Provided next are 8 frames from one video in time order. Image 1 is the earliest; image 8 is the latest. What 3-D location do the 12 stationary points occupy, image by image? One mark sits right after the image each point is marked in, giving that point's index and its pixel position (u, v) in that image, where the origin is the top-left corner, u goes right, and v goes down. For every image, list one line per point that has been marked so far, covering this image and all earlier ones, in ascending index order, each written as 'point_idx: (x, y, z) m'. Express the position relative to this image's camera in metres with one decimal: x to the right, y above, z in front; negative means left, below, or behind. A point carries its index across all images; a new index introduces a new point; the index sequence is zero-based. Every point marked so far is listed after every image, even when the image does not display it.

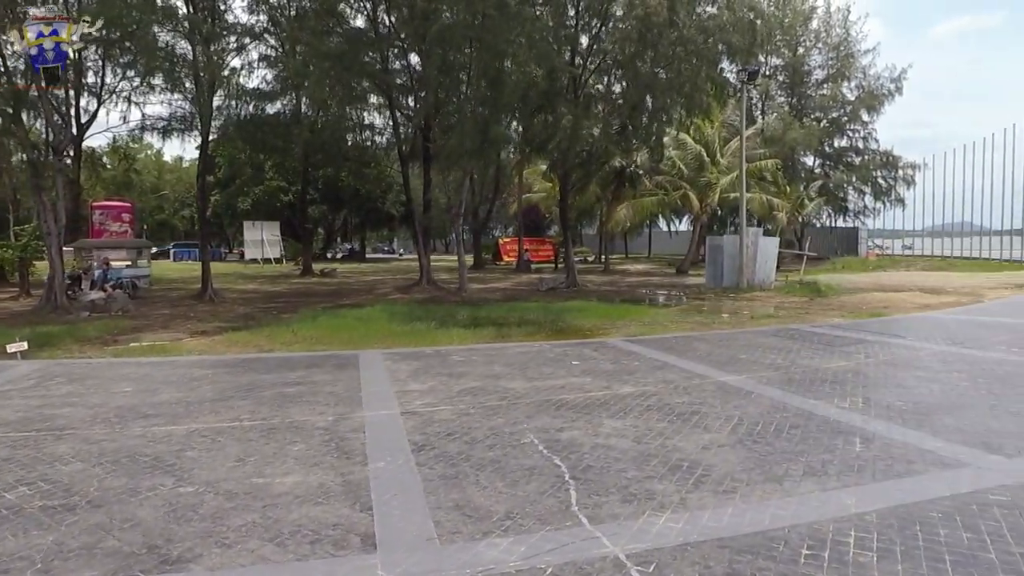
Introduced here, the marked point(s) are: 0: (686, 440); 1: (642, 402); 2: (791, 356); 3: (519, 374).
0: (+1.5, -1.3, +5.9) m
1: (+1.3, -1.2, +7.3) m
2: (+3.9, -1.0, +9.7) m
3: (+0.1, -1.1, +9.0) m
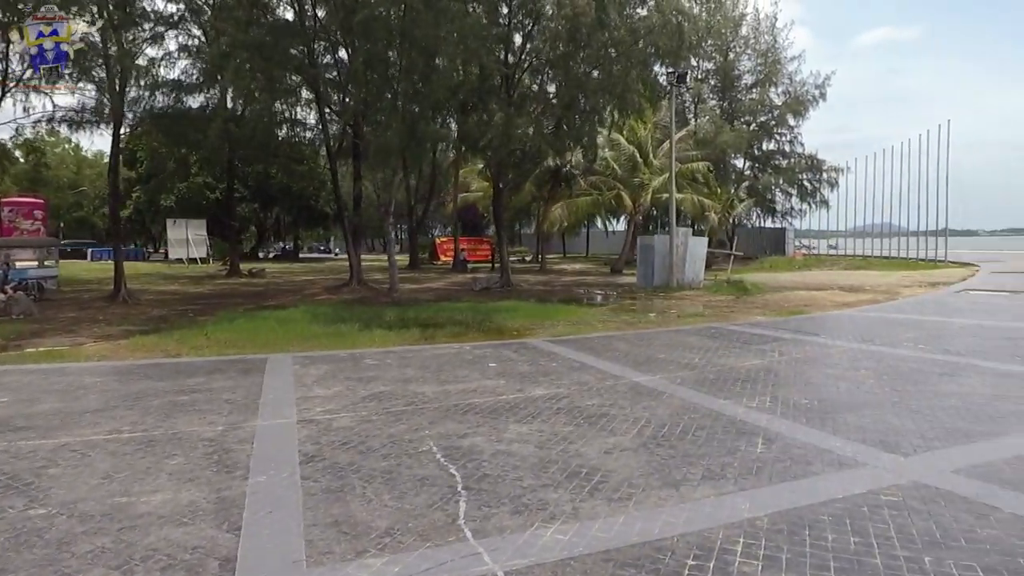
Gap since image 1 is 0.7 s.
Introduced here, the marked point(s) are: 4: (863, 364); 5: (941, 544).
0: (+0.6, -1.3, +5.7) m
1: (+0.4, -1.2, +7.1) m
2: (+2.7, -0.9, +9.7) m
3: (-1.0, -1.1, +8.7) m
4: (+4.5, -1.0, +8.8) m
5: (+2.3, -1.4, +3.8) m
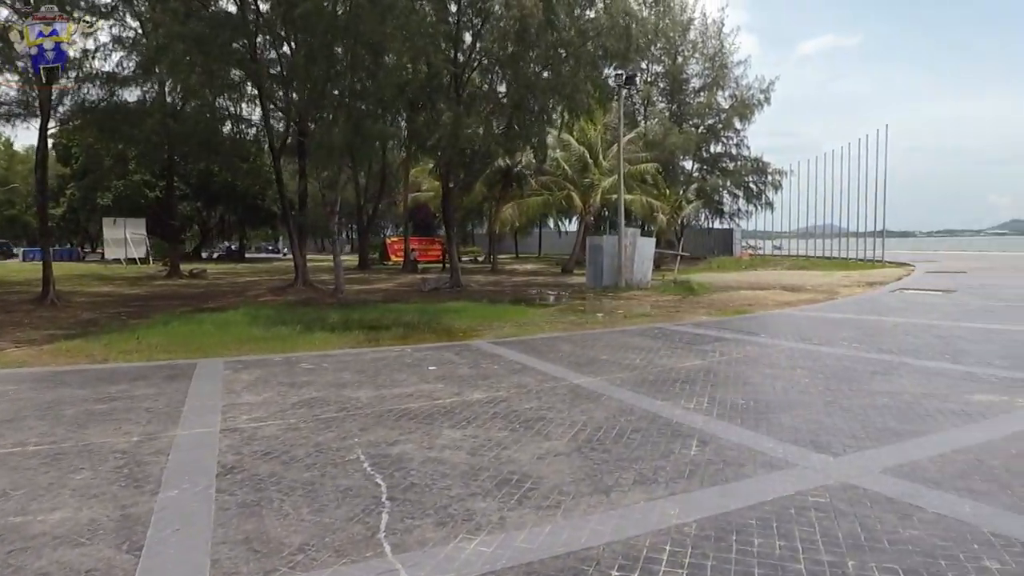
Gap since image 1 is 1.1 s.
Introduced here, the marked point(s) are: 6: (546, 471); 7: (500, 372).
0: (+0.1, -1.3, +5.6) m
1: (-0.3, -1.2, +6.9) m
2: (+1.9, -1.0, +9.7) m
3: (-1.8, -1.1, +8.4) m
4: (+3.7, -1.0, +8.9) m
5: (+1.9, -1.4, +3.8) m
6: (+0.2, -1.3, +5.1) m
7: (-0.2, -1.1, +8.8) m
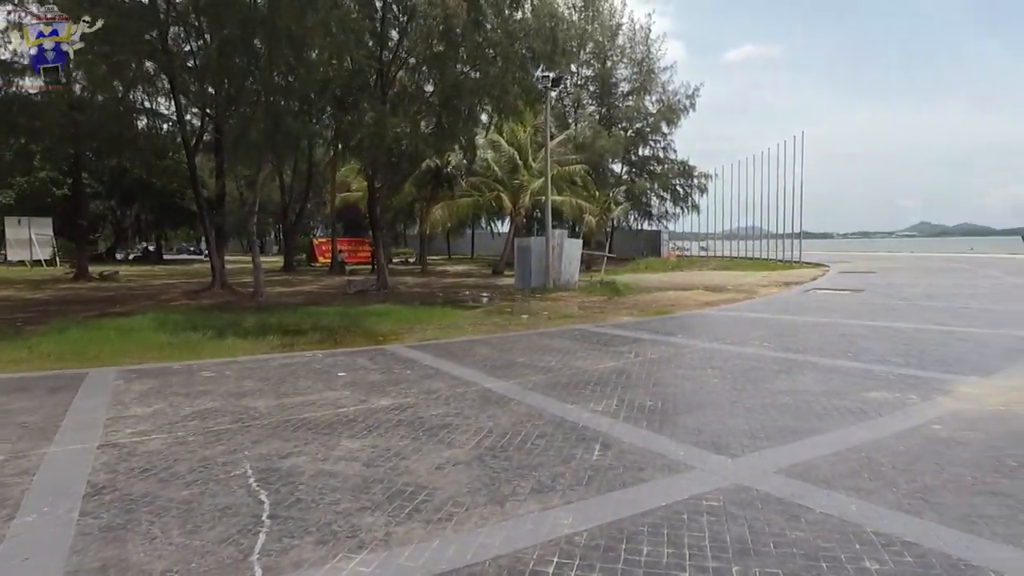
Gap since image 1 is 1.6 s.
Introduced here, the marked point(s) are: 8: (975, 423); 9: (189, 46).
0: (-0.7, -1.3, +5.4) m
1: (-1.2, -1.2, +6.7) m
2: (+0.7, -1.0, +9.7) m
3: (-2.8, -1.2, +8.0) m
4: (+2.6, -1.0, +9.1) m
5: (+1.3, -1.4, +3.7) m
6: (-0.5, -1.4, +4.9) m
7: (-1.2, -1.1, +8.5) m
8: (+4.0, -1.2, +6.0) m
9: (-9.3, +6.9, +19.8) m
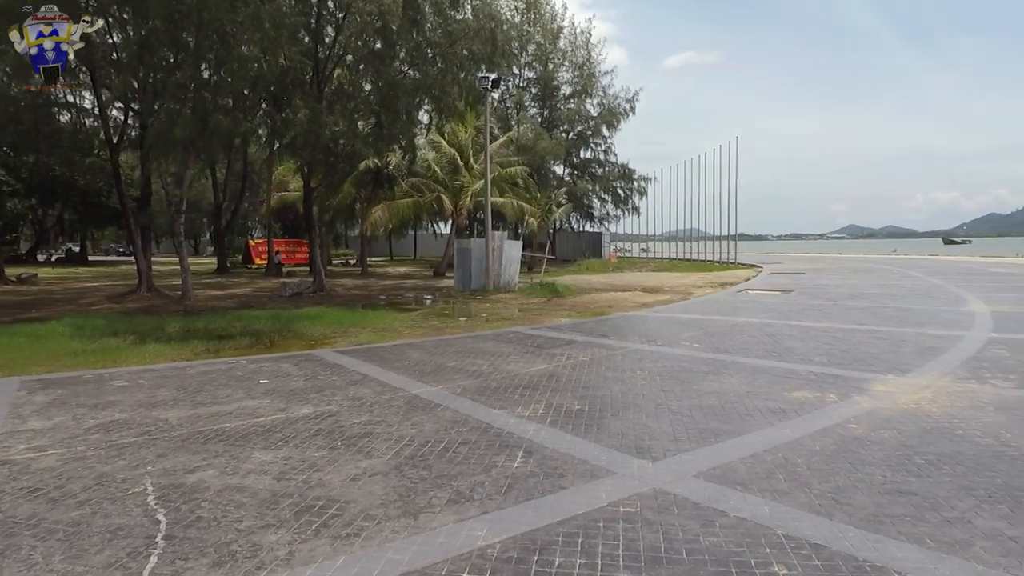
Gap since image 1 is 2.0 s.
0: (-1.3, -1.4, +5.2) m
1: (-1.9, -1.3, +6.5) m
2: (-0.2, -1.0, +9.5) m
3: (-3.6, -1.2, +7.7) m
4: (+1.7, -1.0, +9.1) m
5: (+0.8, -1.4, +3.7) m
6: (-1.1, -1.4, +4.7) m
7: (-2.1, -1.1, +8.3) m
8: (+3.3, -1.2, +6.1) m
9: (-11.1, +6.9, +18.9) m
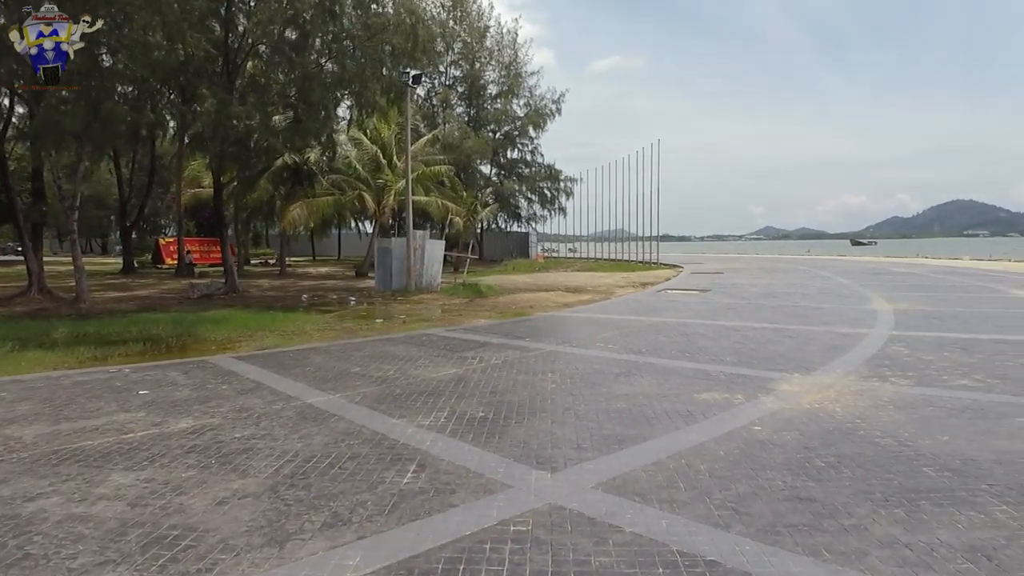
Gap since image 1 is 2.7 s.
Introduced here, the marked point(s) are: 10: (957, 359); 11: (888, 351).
0: (-2.1, -1.4, +4.6) m
1: (-2.8, -1.3, +5.9) m
2: (-1.4, -1.0, +9.1) m
3: (-4.6, -1.2, +6.9) m
4: (+0.5, -1.0, +8.9) m
5: (+0.2, -1.4, +3.4) m
6: (-1.8, -1.4, +4.2) m
7: (-3.1, -1.2, +7.6) m
8: (+2.4, -1.2, +6.1) m
9: (-13.2, +6.8, +17.4) m
10: (+5.6, -0.9, +8.8) m
11: (+5.1, -0.9, +9.4) m
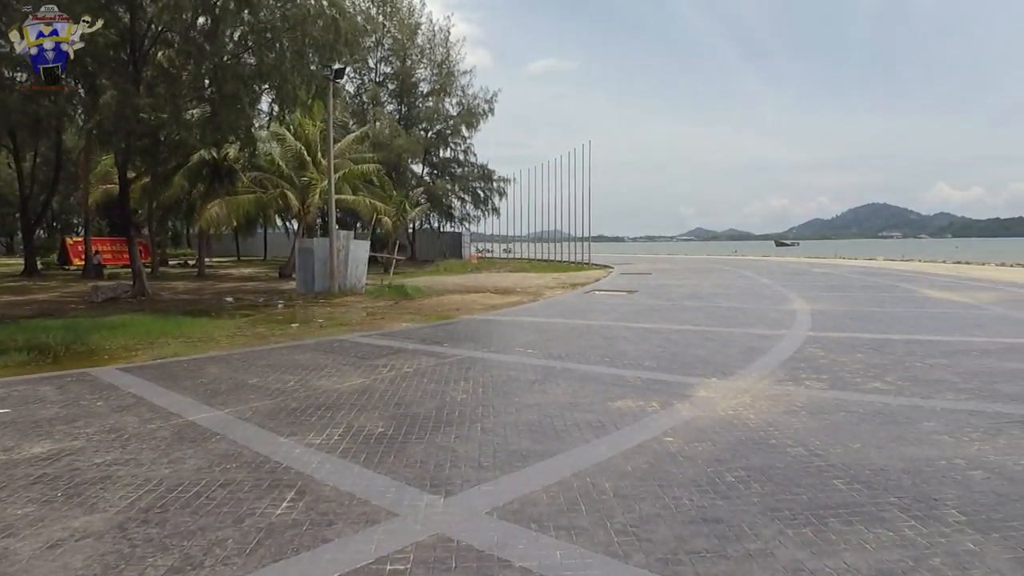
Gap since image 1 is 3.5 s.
0: (-2.8, -1.4, +4.0) m
1: (-3.6, -1.4, +5.2) m
2: (-2.5, -1.1, +8.5) m
3: (-5.5, -1.3, +6.0) m
4: (-0.5, -1.1, +8.4) m
5: (-0.4, -1.5, +2.9) m
6: (-2.4, -1.5, +3.6) m
7: (-4.1, -1.2, +6.9) m
8: (+1.6, -1.2, +5.8) m
9: (-15.0, +6.7, +15.7) m
10: (+4.5, -0.9, +8.8) m
11: (+4.0, -0.9, +9.4) m
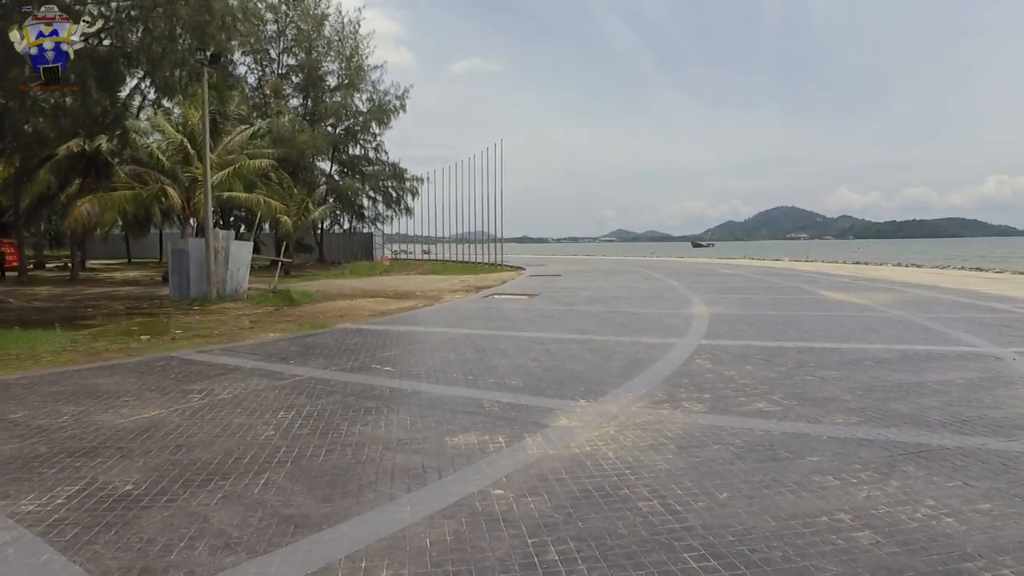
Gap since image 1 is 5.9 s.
0: (-3.9, -1.5, +2.4) m
1: (-4.8, -1.5, +3.4) m
2: (-4.2, -1.2, +6.9) m
3: (-6.9, -1.4, +4.1) m
4: (-2.2, -1.2, +7.0) m
5: (-1.5, -1.6, +1.6) m
6: (-3.6, -1.6, +2.0) m
7: (-5.6, -1.3, +5.1) m
8: (+0.2, -1.3, +4.6) m
9: (-17.4, +6.5, +12.7) m
10: (+2.8, -1.0, +7.9) m
11: (+2.2, -0.9, +8.5) m
